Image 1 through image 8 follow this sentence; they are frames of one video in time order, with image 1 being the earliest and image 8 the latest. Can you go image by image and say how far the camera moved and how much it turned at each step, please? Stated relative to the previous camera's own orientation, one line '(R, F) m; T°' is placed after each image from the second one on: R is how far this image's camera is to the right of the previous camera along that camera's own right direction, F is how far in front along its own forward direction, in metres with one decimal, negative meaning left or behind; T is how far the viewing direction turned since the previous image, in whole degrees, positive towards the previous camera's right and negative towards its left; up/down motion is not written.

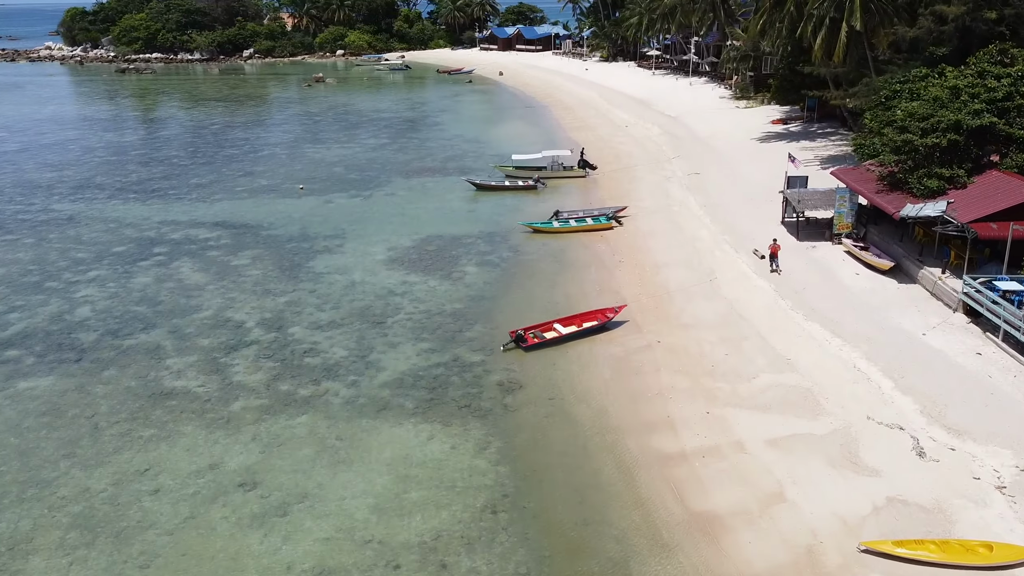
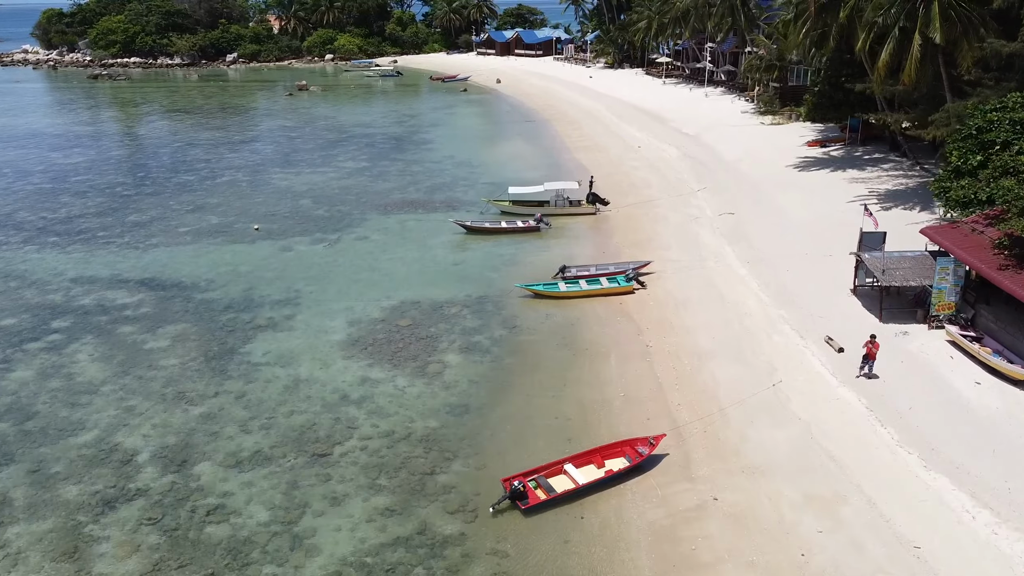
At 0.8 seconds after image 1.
(+0.1, +5.3) m; 0°
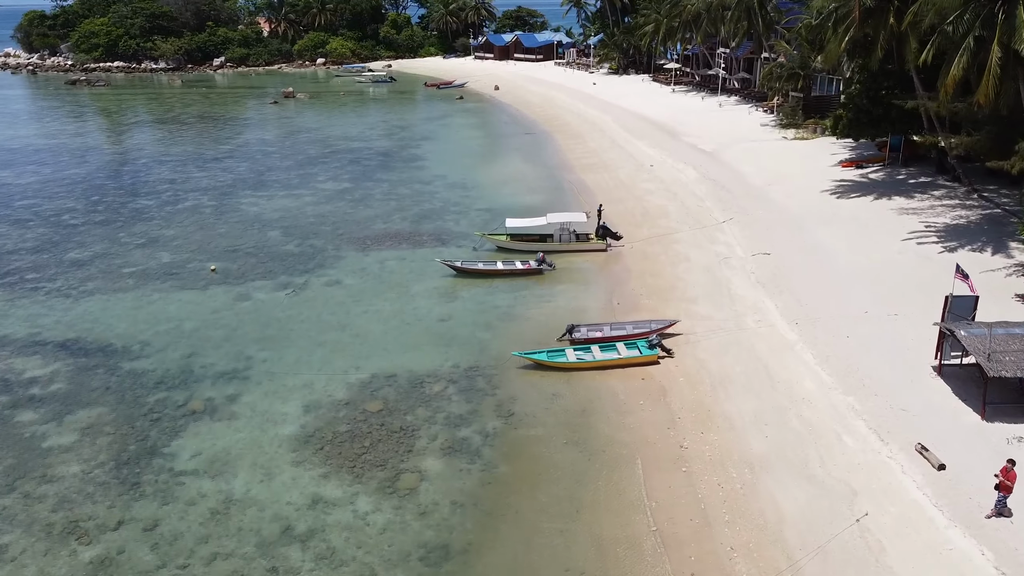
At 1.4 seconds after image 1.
(+0.1, +3.8) m; 0°
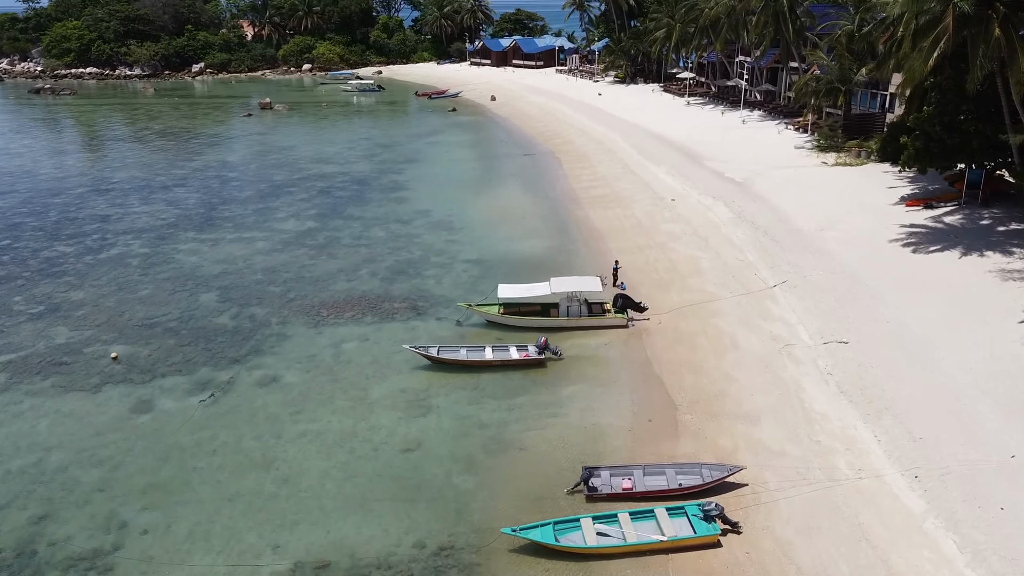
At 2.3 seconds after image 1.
(+0.2, +5.5) m; 0°
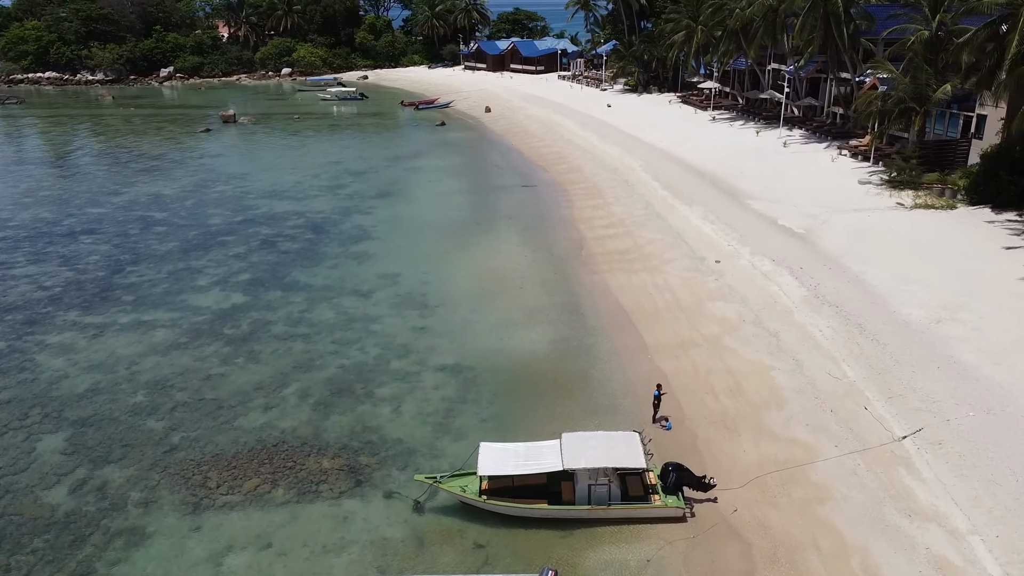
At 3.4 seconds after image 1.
(+0.2, +7.2) m; 0°
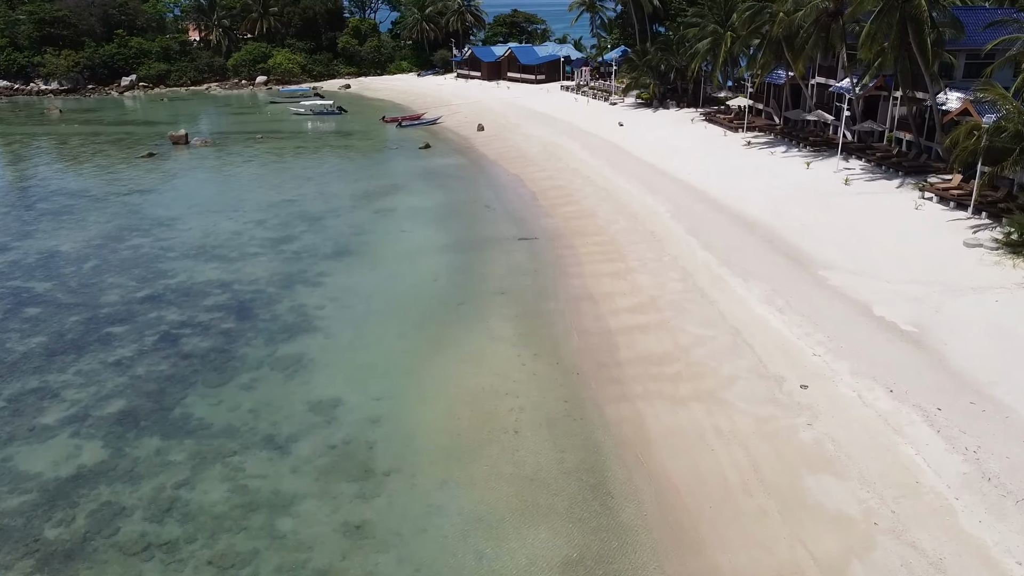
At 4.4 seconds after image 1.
(+0.2, +7.2) m; 0°
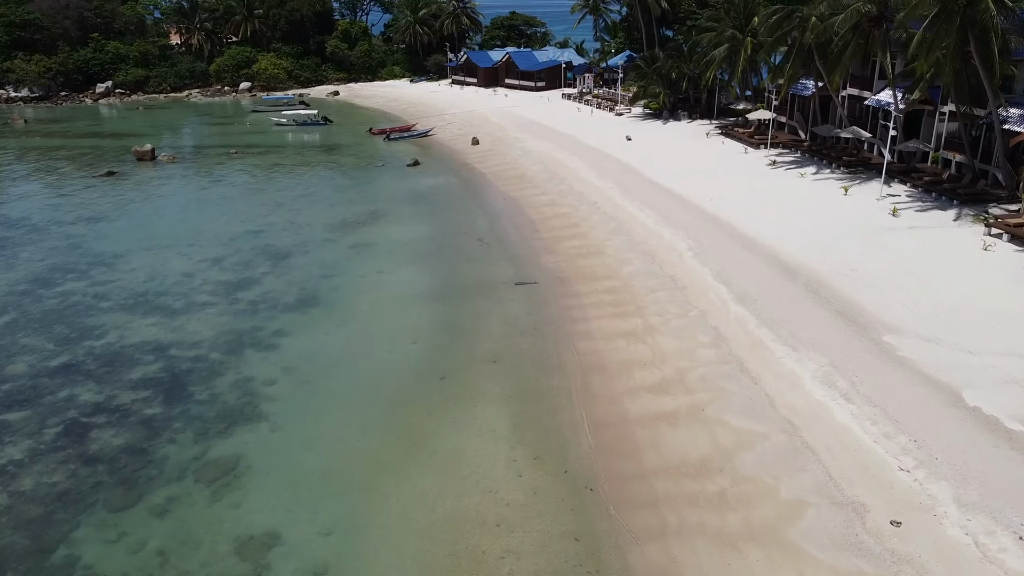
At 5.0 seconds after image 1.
(+0.1, +4.0) m; 0°
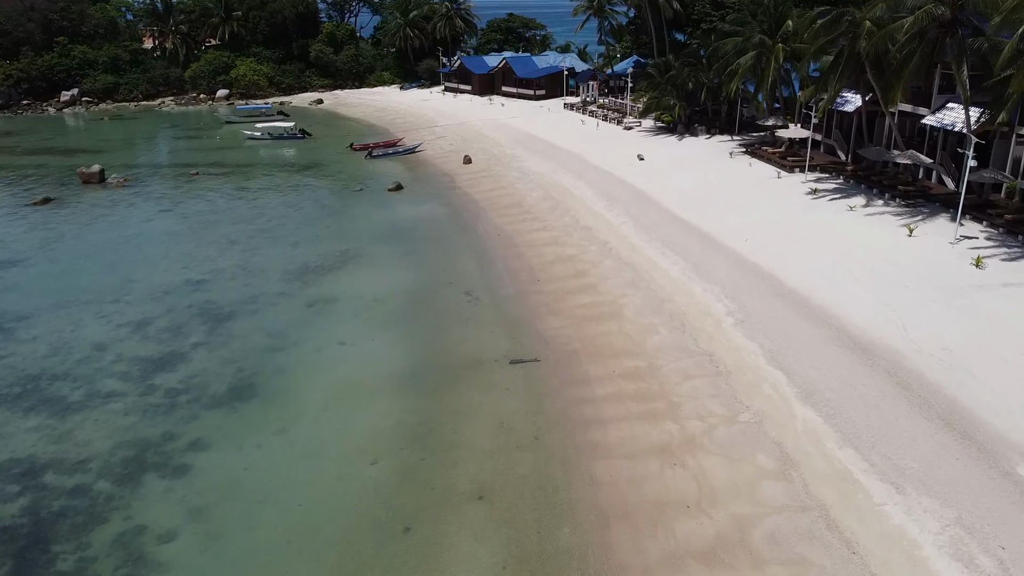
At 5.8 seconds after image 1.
(+0.1, +4.9) m; 0°
